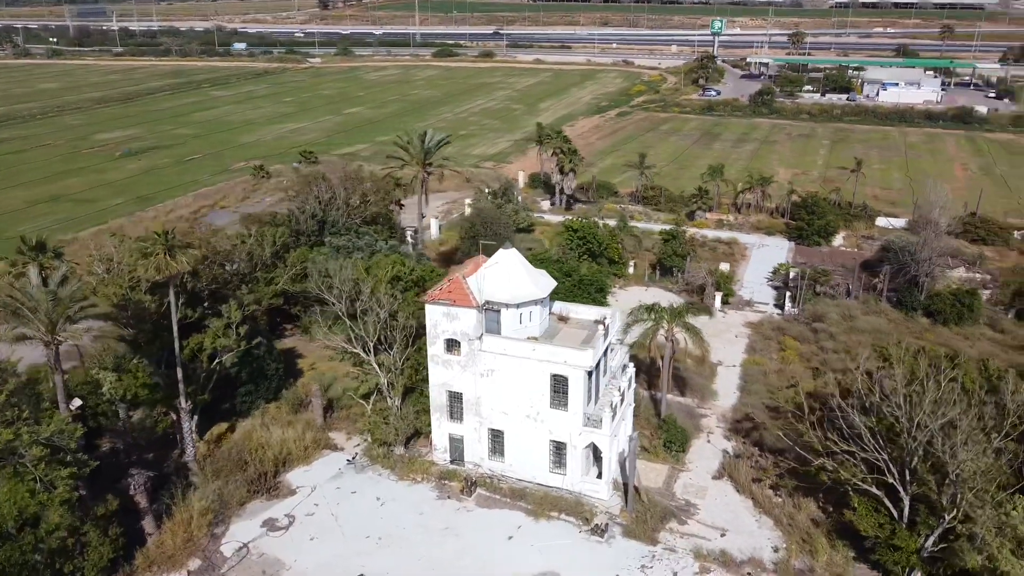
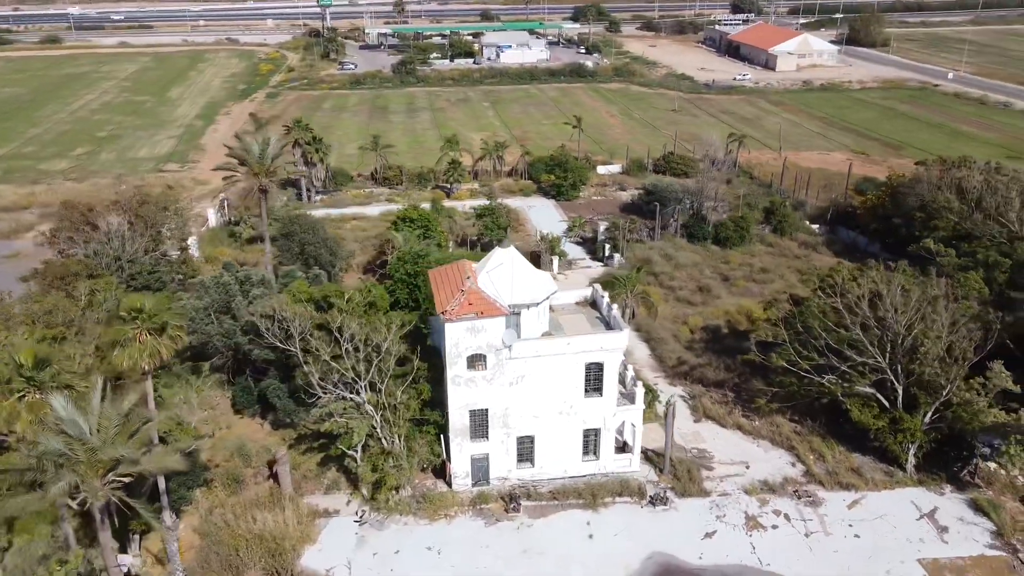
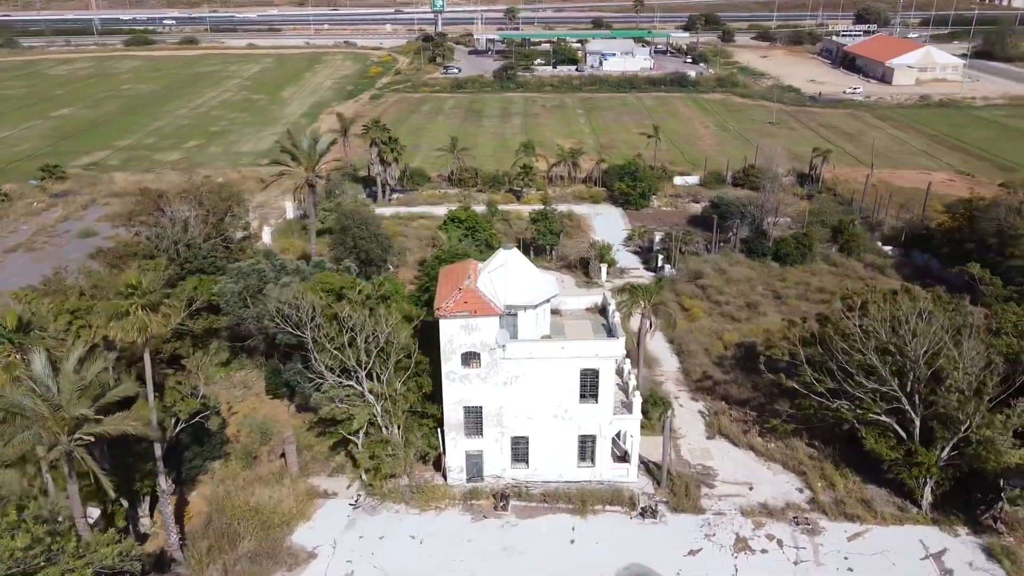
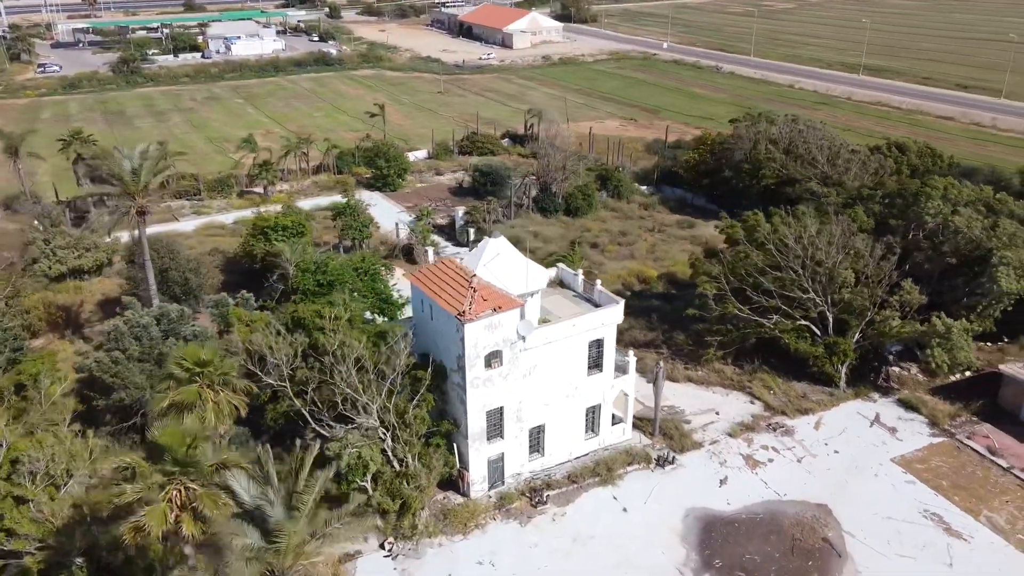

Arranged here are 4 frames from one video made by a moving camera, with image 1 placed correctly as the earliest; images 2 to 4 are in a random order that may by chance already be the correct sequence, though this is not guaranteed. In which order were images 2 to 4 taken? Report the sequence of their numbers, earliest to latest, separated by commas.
3, 2, 4
